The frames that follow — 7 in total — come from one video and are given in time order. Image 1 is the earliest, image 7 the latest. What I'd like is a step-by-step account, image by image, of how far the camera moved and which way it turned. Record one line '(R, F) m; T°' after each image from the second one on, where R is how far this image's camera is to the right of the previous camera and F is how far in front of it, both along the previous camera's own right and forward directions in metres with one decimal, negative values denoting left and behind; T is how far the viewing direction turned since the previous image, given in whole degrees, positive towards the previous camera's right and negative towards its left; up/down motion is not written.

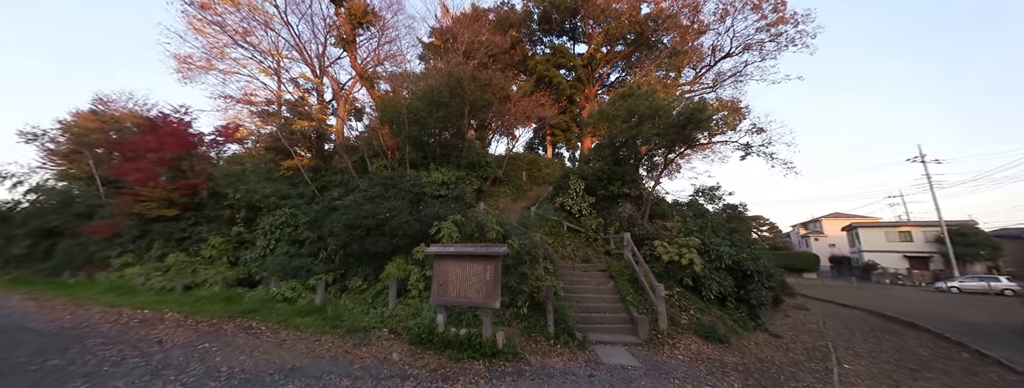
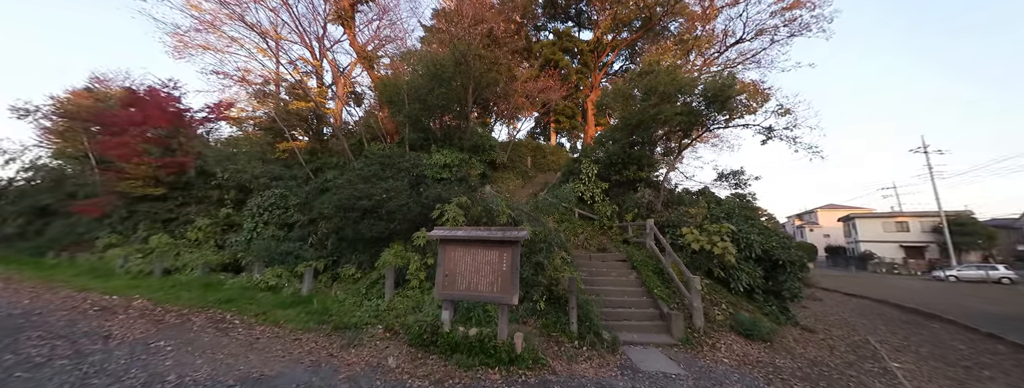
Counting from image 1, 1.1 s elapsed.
(-0.3, +0.7) m; 0°
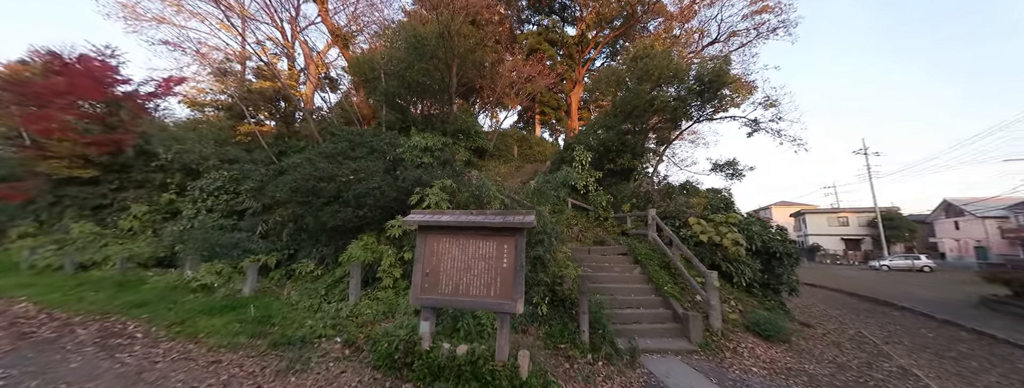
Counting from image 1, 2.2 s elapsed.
(-0.2, +0.8) m; +4°
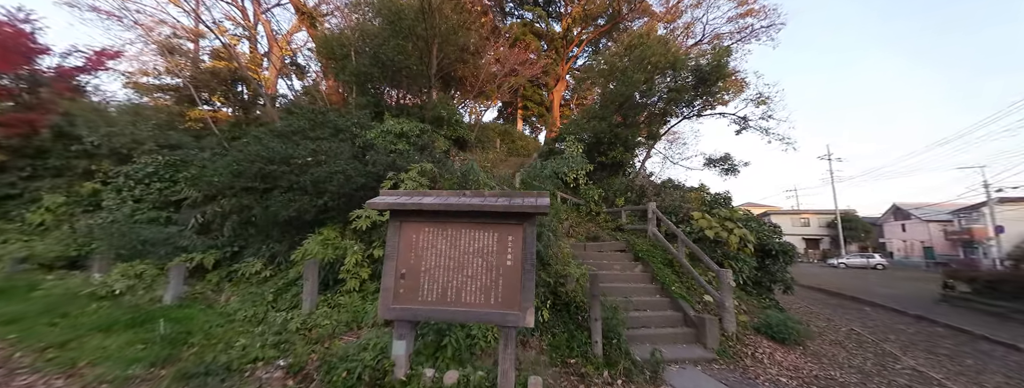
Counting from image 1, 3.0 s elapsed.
(-0.2, +0.6) m; +4°
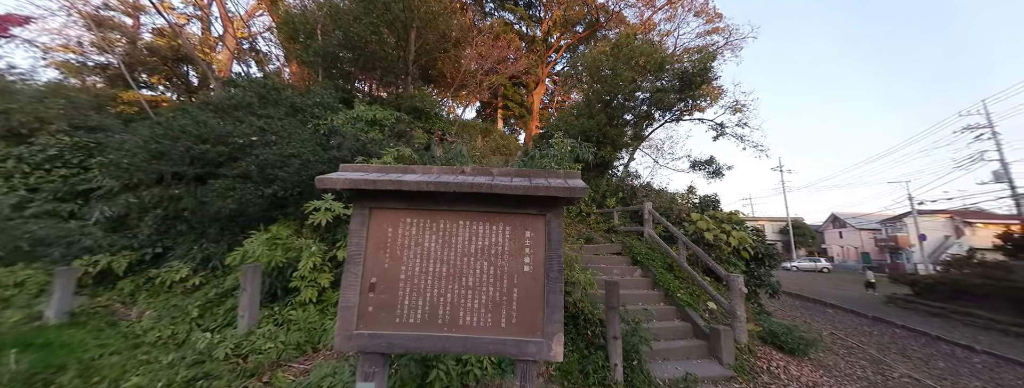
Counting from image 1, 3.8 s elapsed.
(-0.2, +0.5) m; +5°
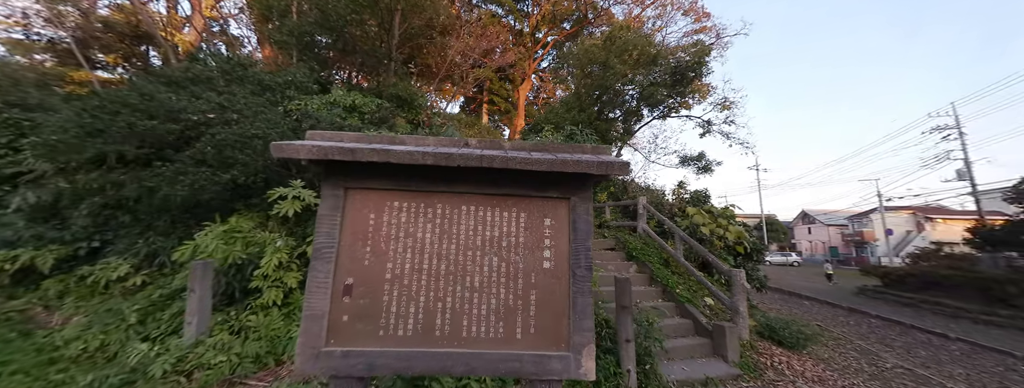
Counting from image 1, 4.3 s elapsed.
(-0.1, +0.3) m; +3°
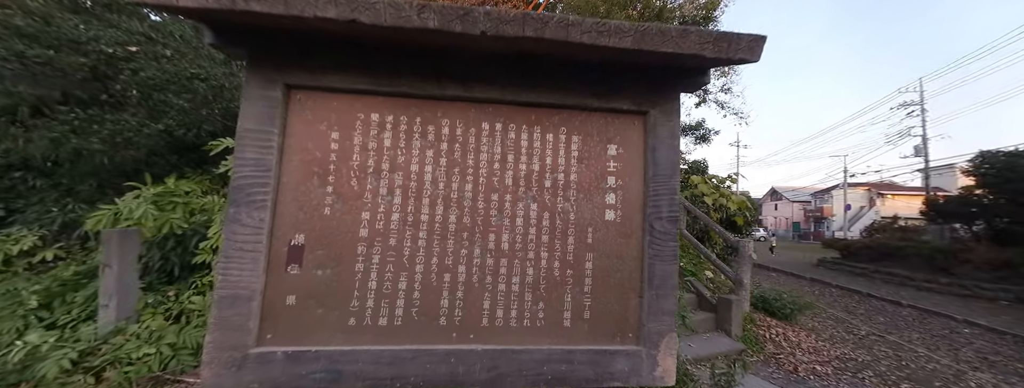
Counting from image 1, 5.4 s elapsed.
(-0.1, +0.4) m; +3°
